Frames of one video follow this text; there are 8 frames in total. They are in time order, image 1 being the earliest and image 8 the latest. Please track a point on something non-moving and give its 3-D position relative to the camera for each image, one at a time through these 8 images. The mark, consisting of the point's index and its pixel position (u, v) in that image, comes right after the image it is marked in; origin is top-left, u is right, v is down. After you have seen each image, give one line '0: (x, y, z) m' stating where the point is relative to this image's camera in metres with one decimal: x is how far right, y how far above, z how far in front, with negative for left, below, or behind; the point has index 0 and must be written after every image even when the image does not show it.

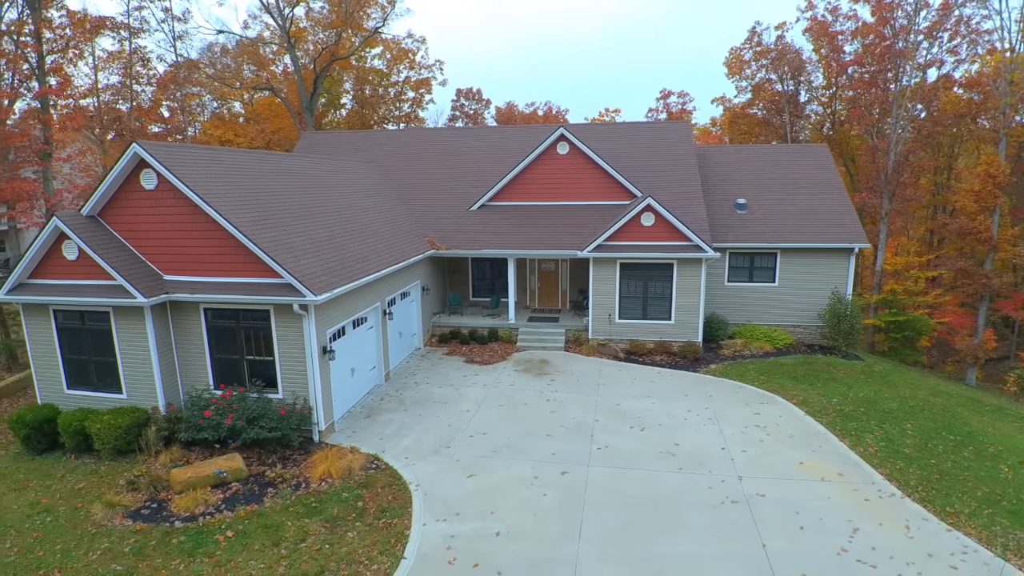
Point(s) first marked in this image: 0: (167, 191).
0: (-7.0, +2.0, +11.1) m
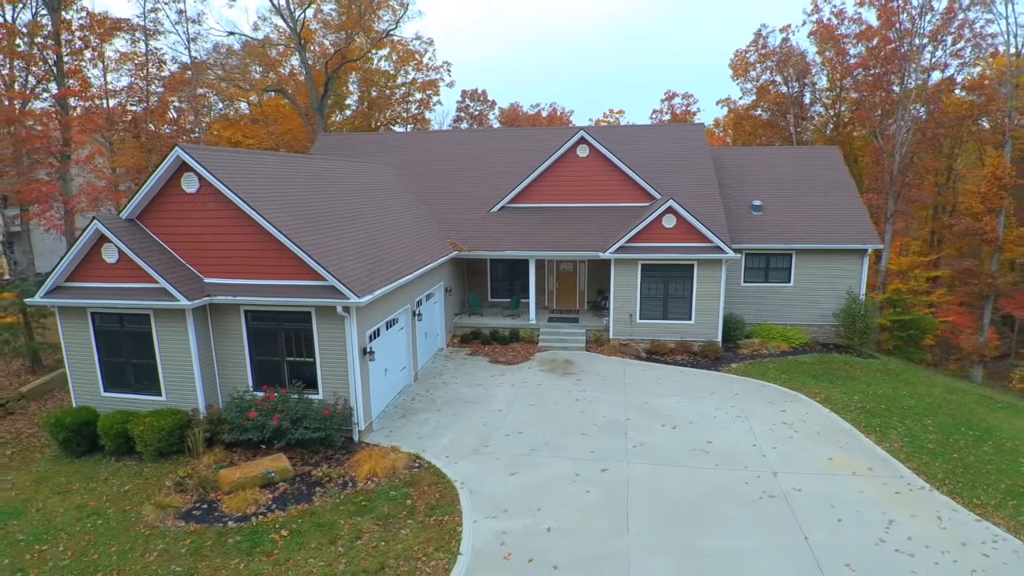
0: (-6.3, +1.9, +11.2) m
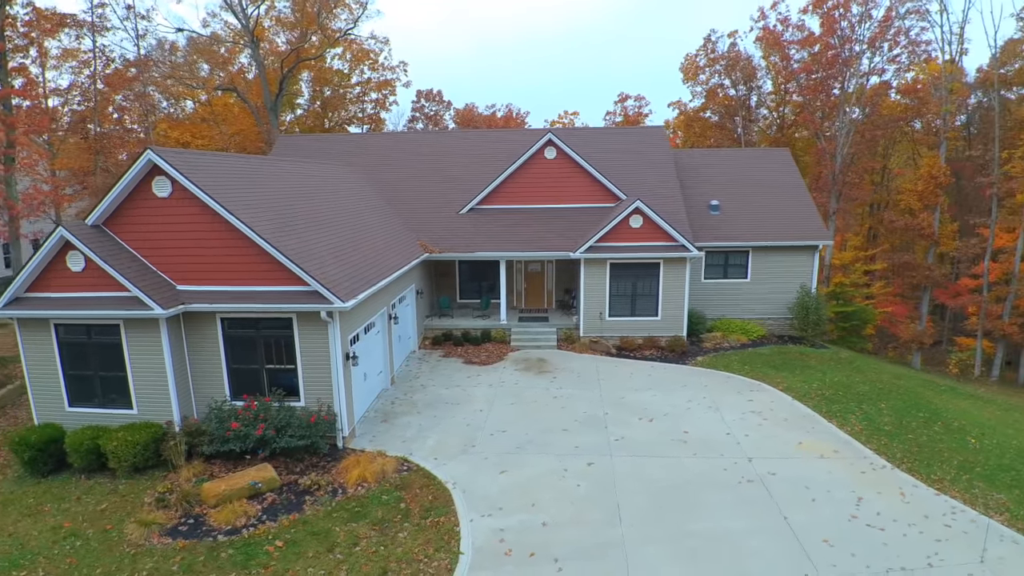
0: (-6.6, +1.8, +10.8) m
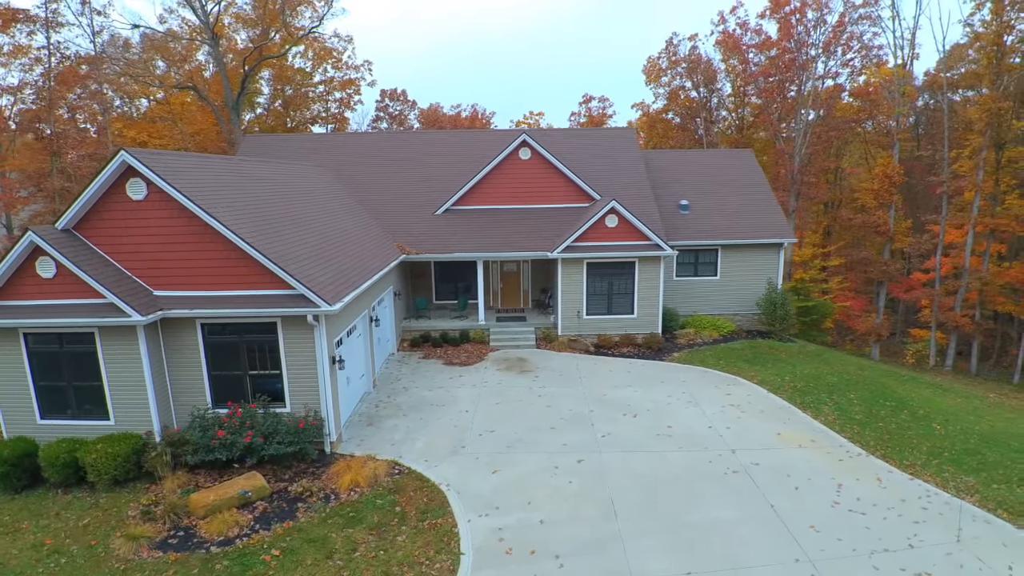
0: (-6.9, +1.7, +10.5) m
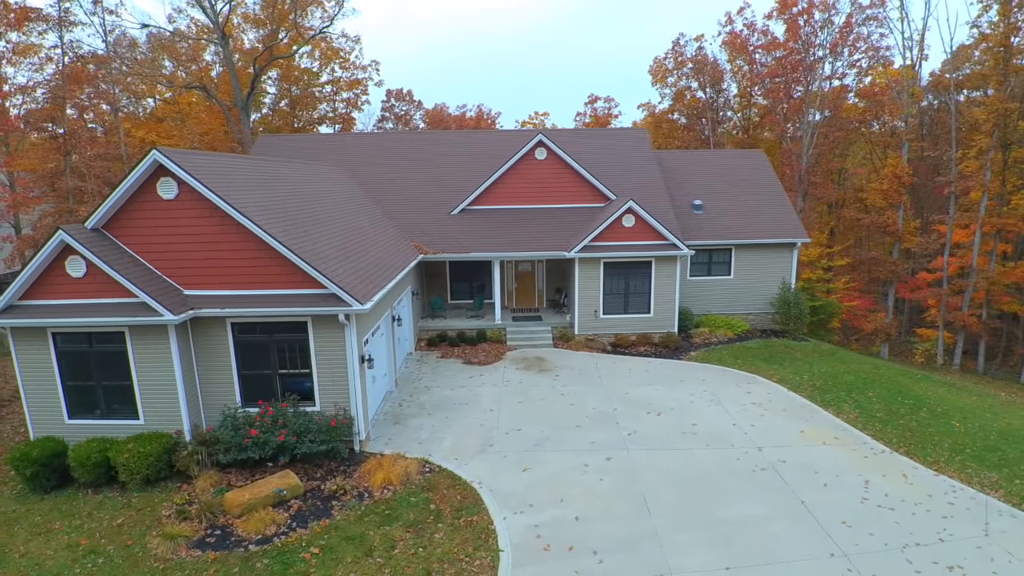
0: (-6.3, +1.7, +10.5) m
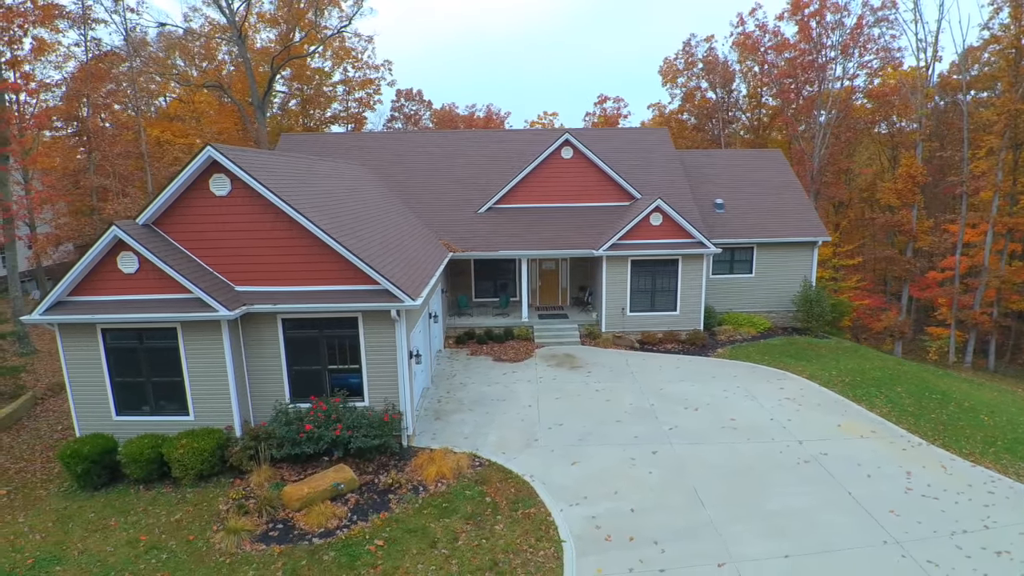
0: (-5.3, +1.8, +10.6) m
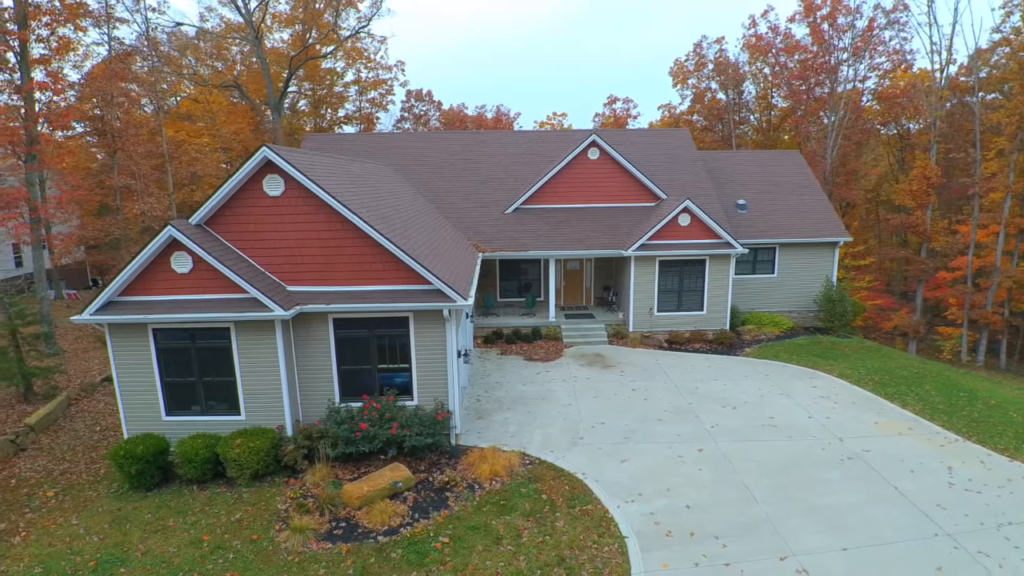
0: (-4.3, +1.8, +10.6) m
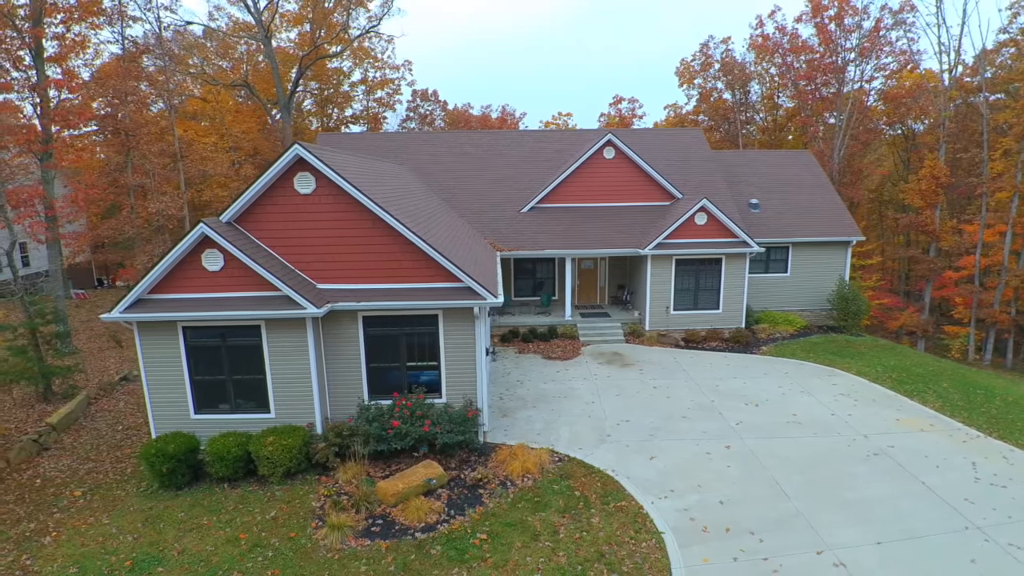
0: (-3.7, +1.8, +10.6) m
